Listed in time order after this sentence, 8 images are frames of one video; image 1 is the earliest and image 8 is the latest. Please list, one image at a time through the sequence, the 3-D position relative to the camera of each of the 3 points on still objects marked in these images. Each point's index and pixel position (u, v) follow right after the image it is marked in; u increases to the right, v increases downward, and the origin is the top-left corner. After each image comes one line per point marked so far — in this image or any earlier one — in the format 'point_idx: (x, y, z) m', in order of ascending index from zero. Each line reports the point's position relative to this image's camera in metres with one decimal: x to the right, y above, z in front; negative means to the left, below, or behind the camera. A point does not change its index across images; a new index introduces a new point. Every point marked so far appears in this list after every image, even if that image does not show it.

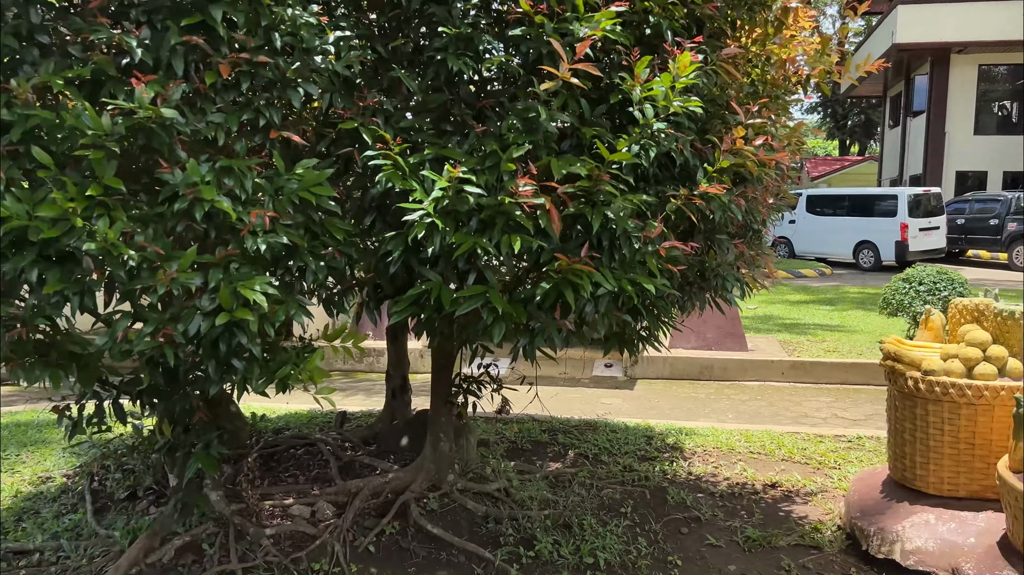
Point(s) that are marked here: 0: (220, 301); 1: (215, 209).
0: (-0.6, 0.0, +1.7) m
1: (-0.6, +0.2, +1.8) m
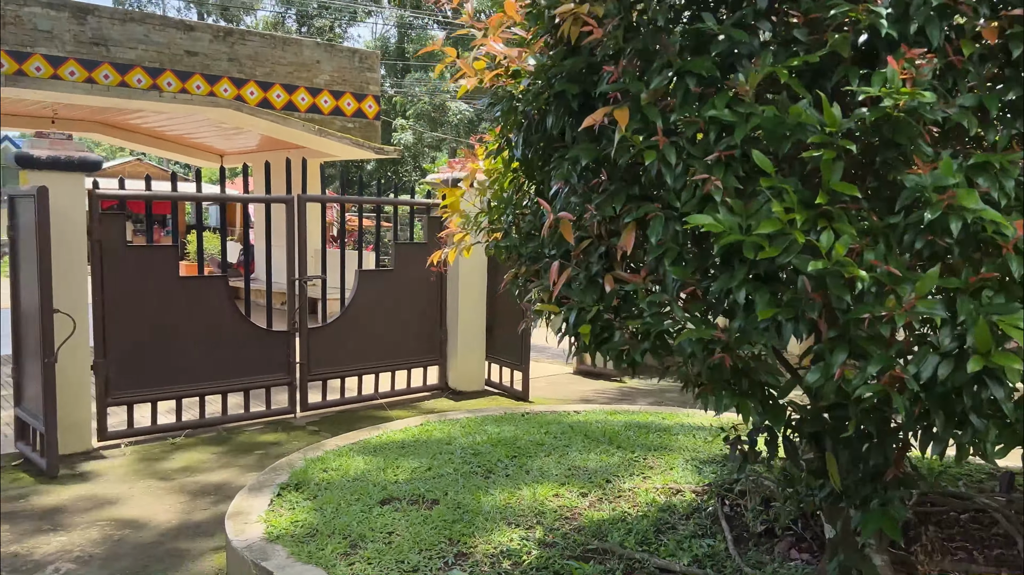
0: (+0.7, -0.1, +1.3) m
1: (+0.8, +0.1, +1.4) m
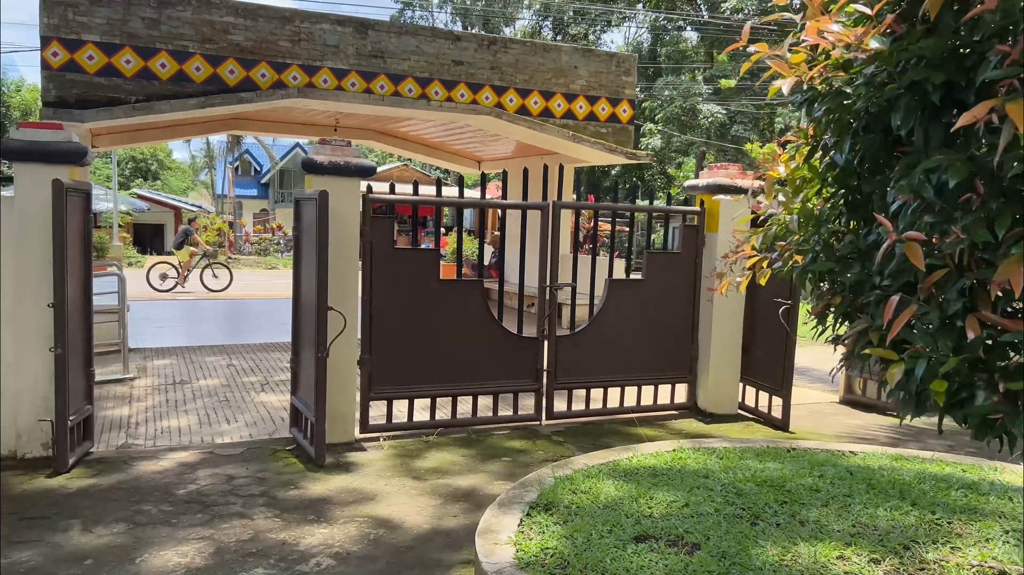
0: (+1.1, -0.2, +0.8) m
1: (+1.2, 0.0, +0.8) m
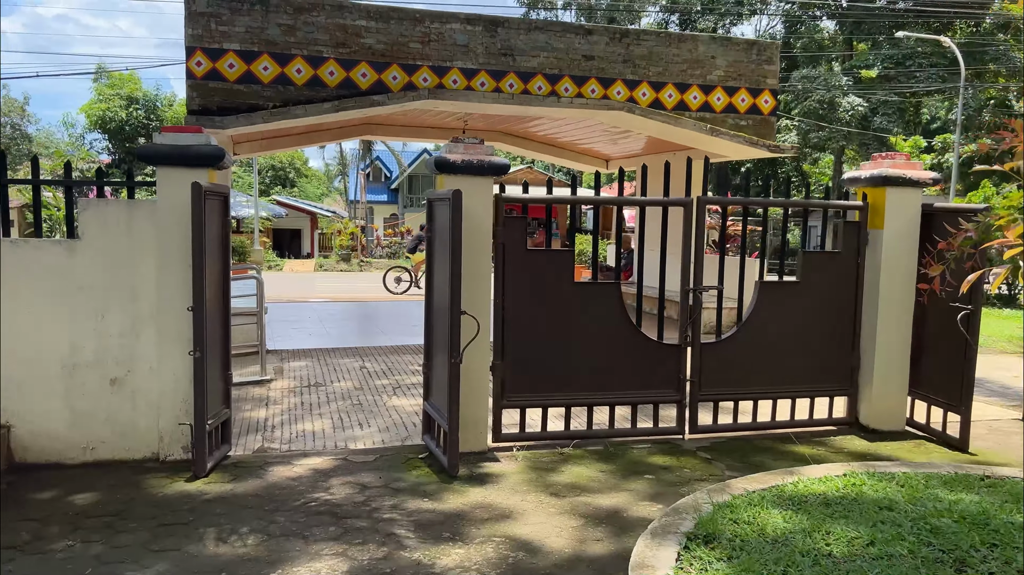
0: (+1.3, -0.2, +0.3) m
1: (+1.4, 0.0, +0.3) m
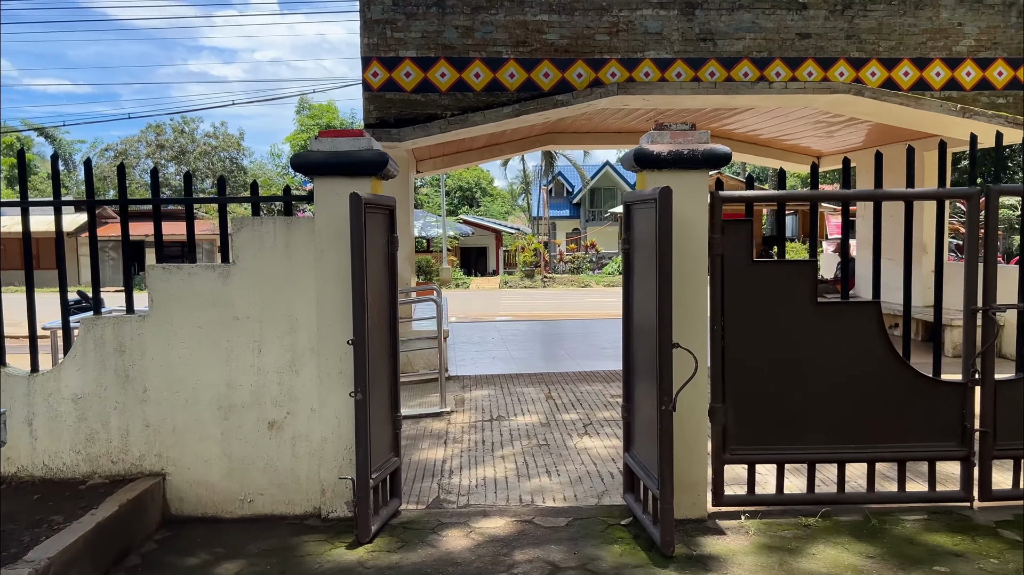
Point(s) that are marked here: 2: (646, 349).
0: (+1.3, -0.2, -0.9) m
1: (+1.4, 0.0, -0.9) m
2: (+0.6, -0.3, +3.6) m
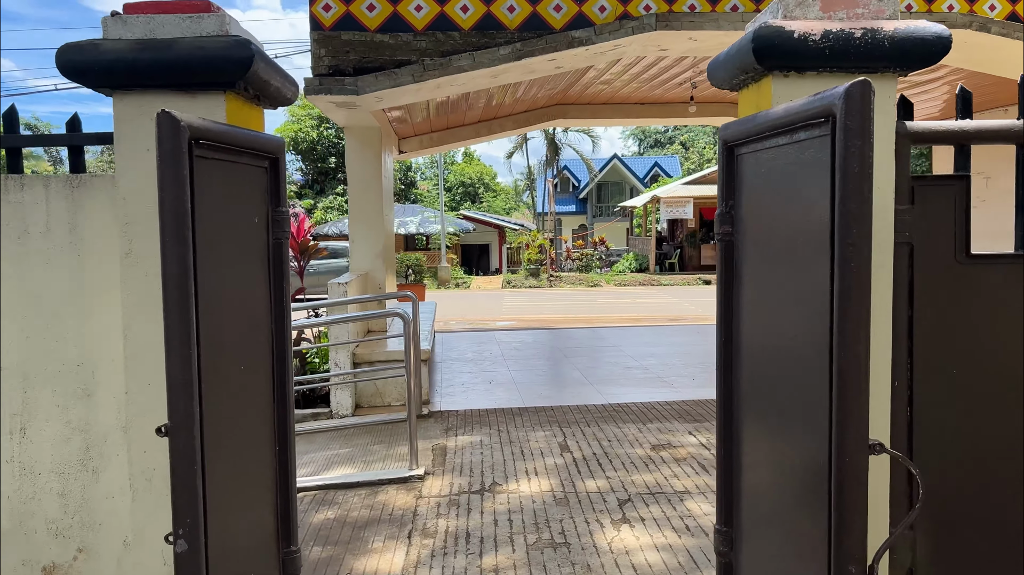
0: (+1.3, -0.3, -2.7) m
1: (+1.3, -0.1, -2.7) m
2: (+0.6, -0.3, +1.8) m
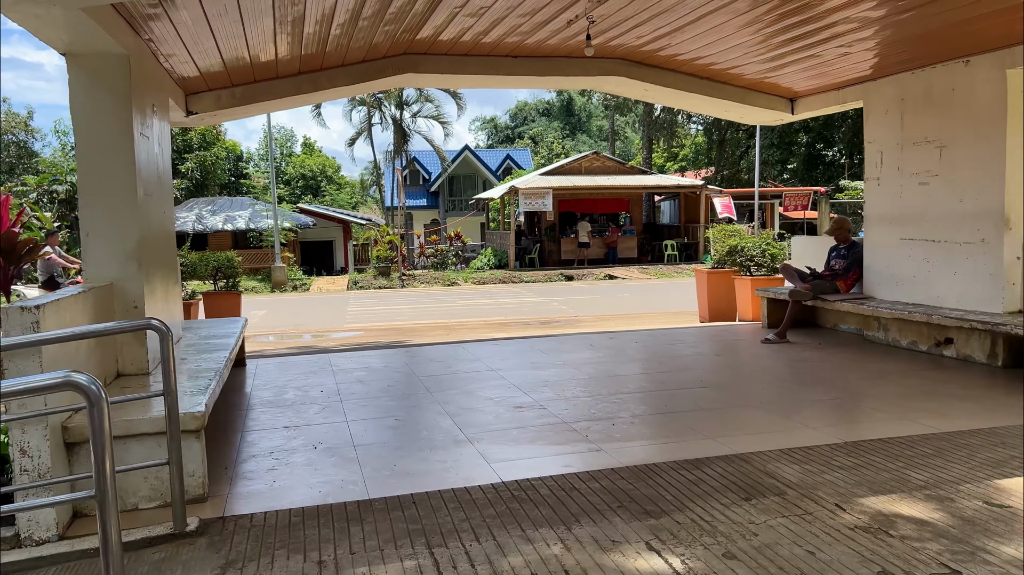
0: (+2.0, -0.3, -4.5) m
1: (+2.1, -0.1, -4.5) m
2: (+0.6, -0.4, -0.2) m
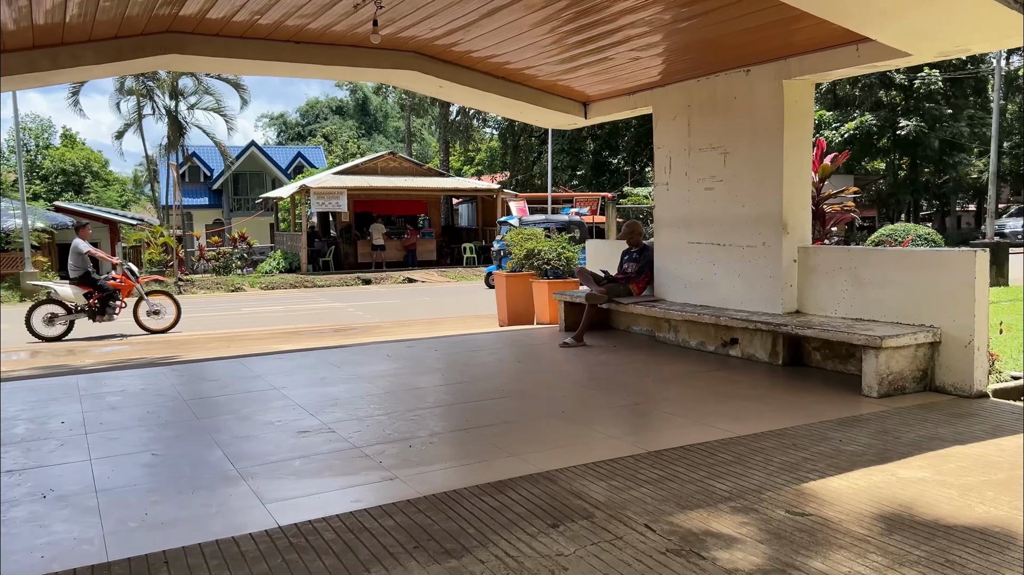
0: (+3.1, -0.3, -4.3) m
1: (+3.1, -0.1, -4.2) m
2: (+0.6, -0.4, -0.4) m
